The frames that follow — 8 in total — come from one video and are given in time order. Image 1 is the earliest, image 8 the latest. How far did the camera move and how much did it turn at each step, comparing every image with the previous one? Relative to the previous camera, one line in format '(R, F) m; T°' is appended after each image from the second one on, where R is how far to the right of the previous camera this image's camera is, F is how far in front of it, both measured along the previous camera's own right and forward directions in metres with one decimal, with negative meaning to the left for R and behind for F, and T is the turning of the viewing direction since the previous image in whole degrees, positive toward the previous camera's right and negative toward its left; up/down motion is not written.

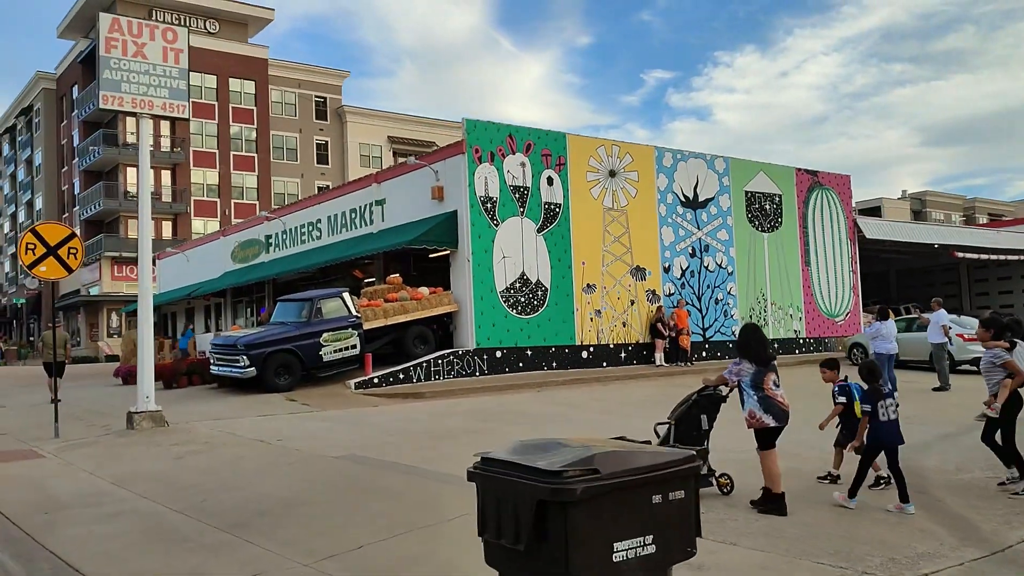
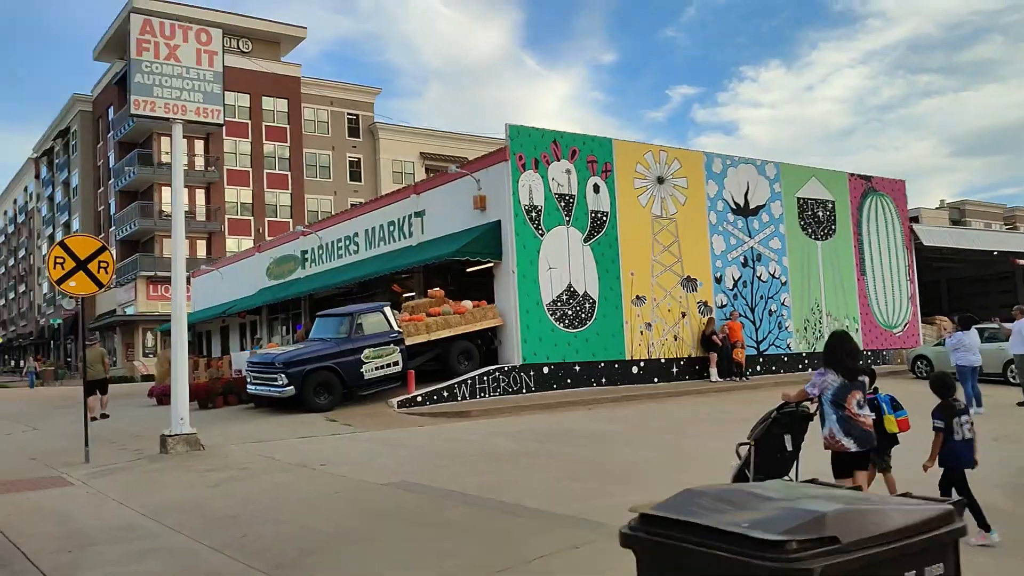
(-0.4, +0.9) m; -2°
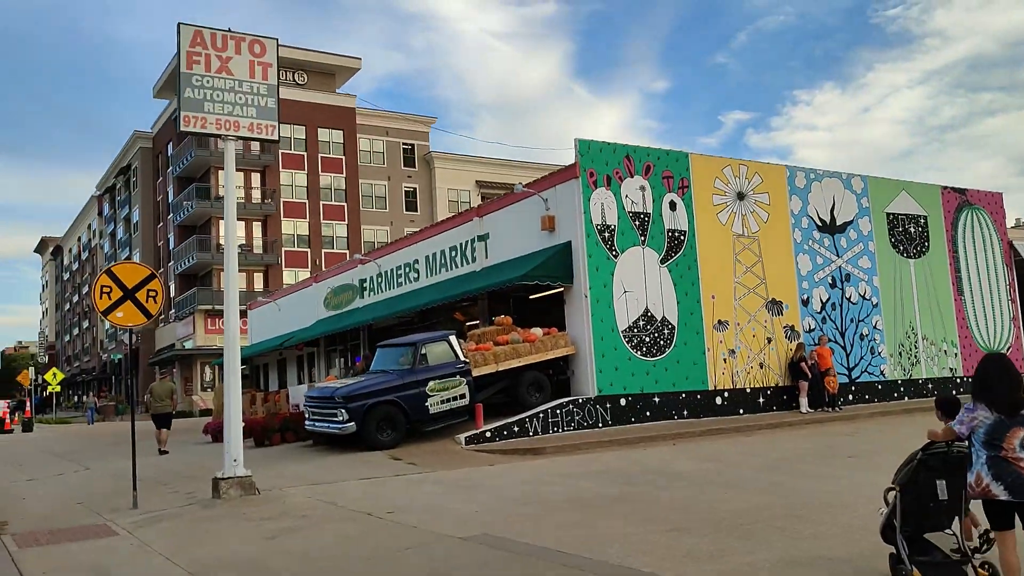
(-0.4, +1.3) m; -3°
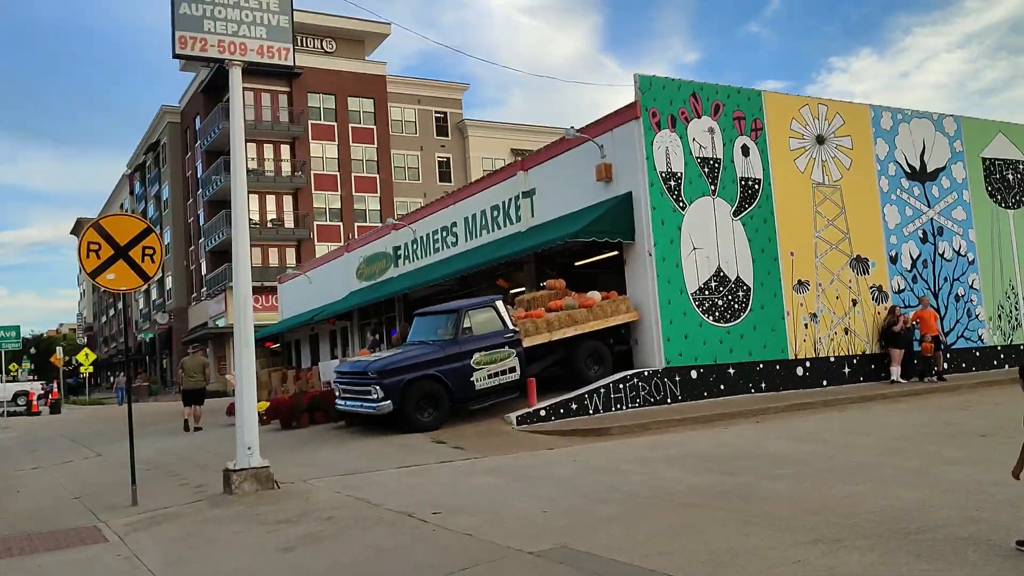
(-0.3, +2.1) m; -2°
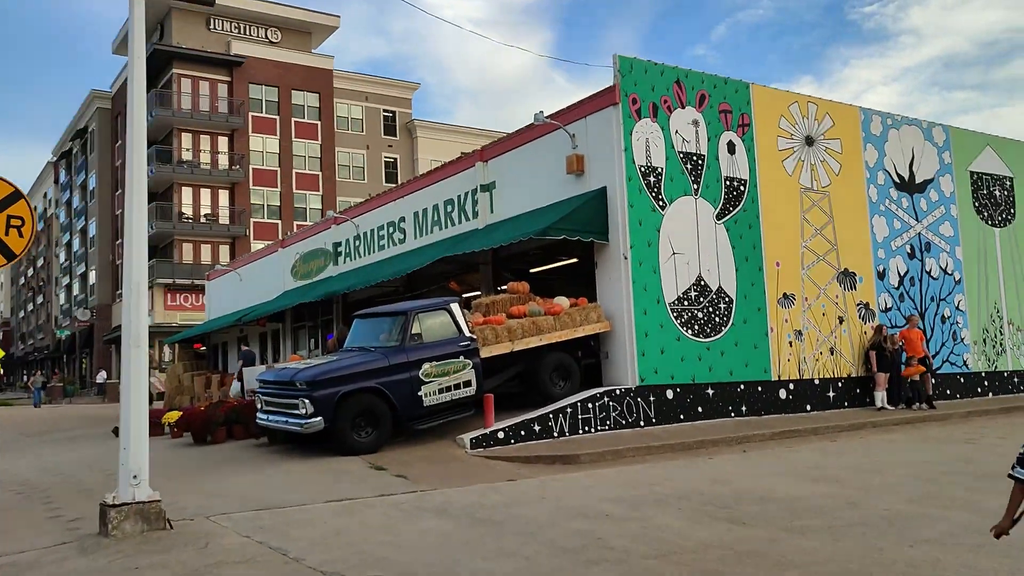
(-0.2, +2.0) m; +4°
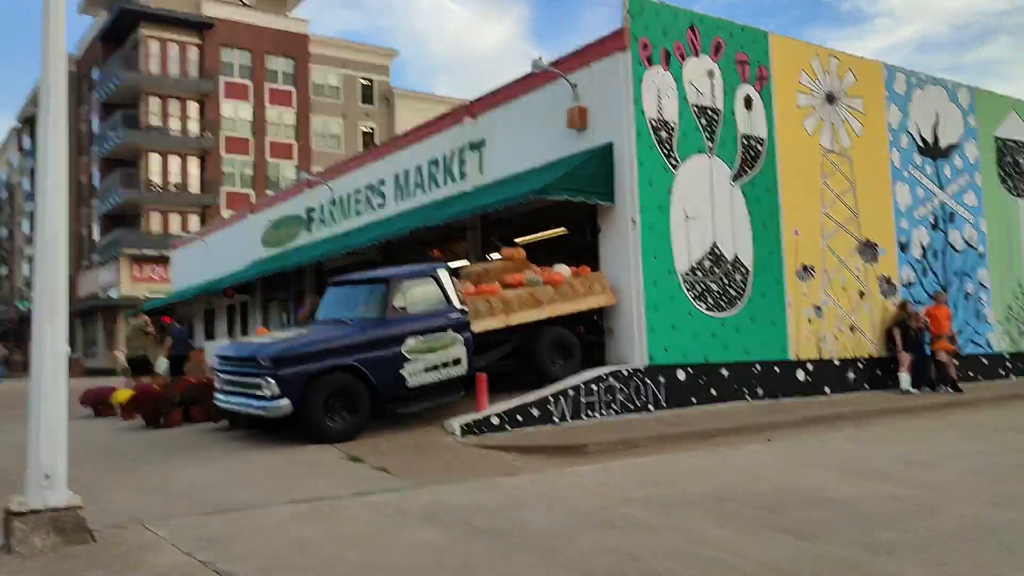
(-0.2, +1.5) m; +1°
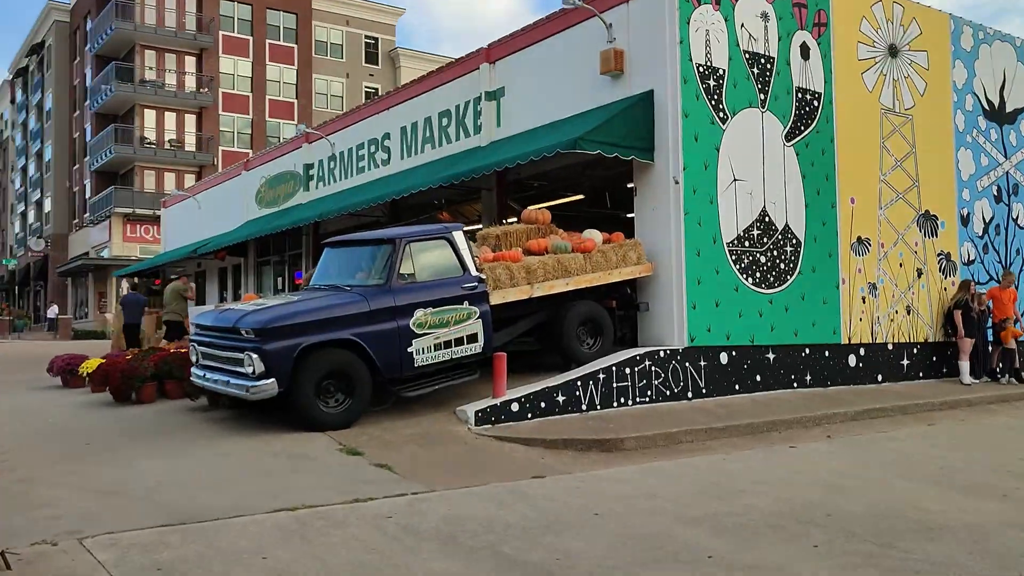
(-0.3, +1.5) m; 0°
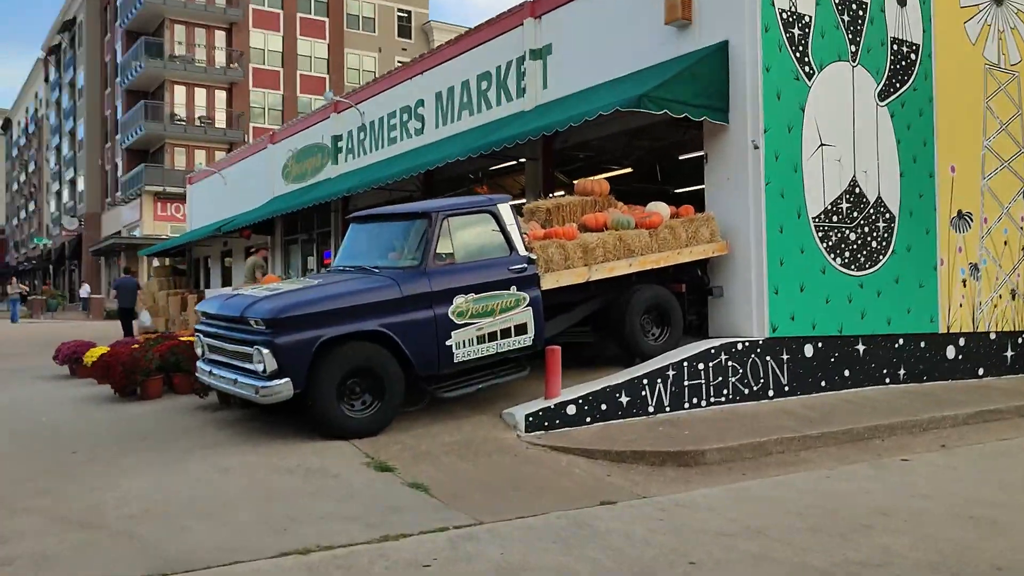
(-0.2, +1.4) m; -2°
